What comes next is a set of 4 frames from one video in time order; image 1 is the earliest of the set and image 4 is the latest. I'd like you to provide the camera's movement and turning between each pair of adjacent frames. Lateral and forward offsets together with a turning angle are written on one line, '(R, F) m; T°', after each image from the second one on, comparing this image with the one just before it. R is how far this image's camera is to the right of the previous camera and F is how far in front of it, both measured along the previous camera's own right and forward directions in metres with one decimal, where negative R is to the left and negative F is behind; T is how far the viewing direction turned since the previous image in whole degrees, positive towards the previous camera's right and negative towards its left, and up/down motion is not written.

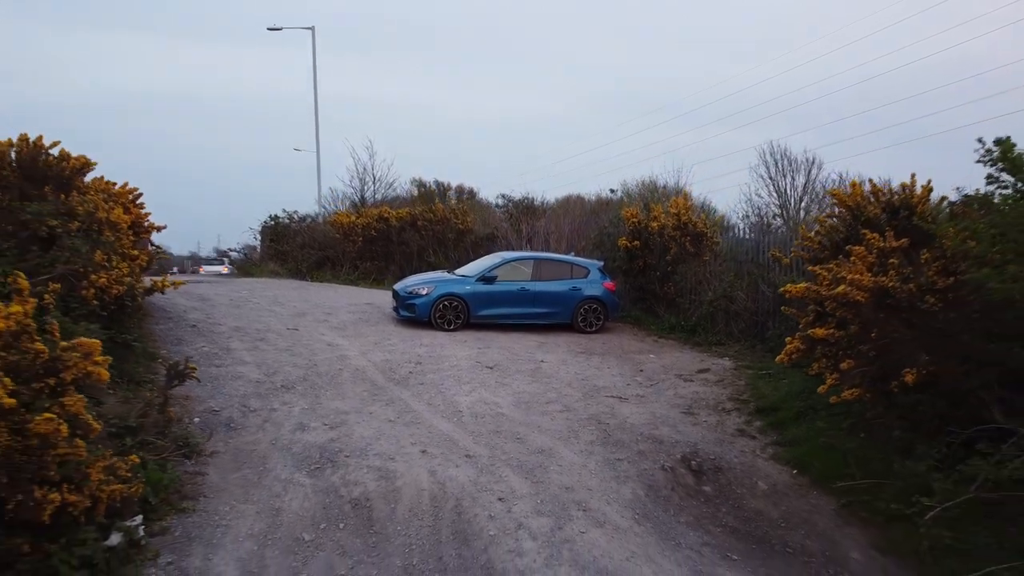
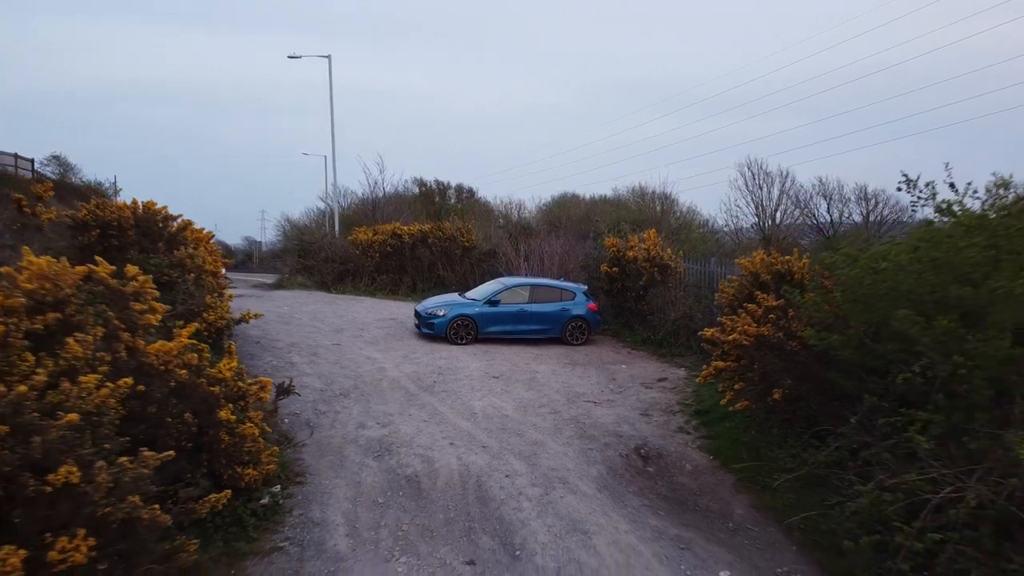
(-0.1, -2.2) m; 0°
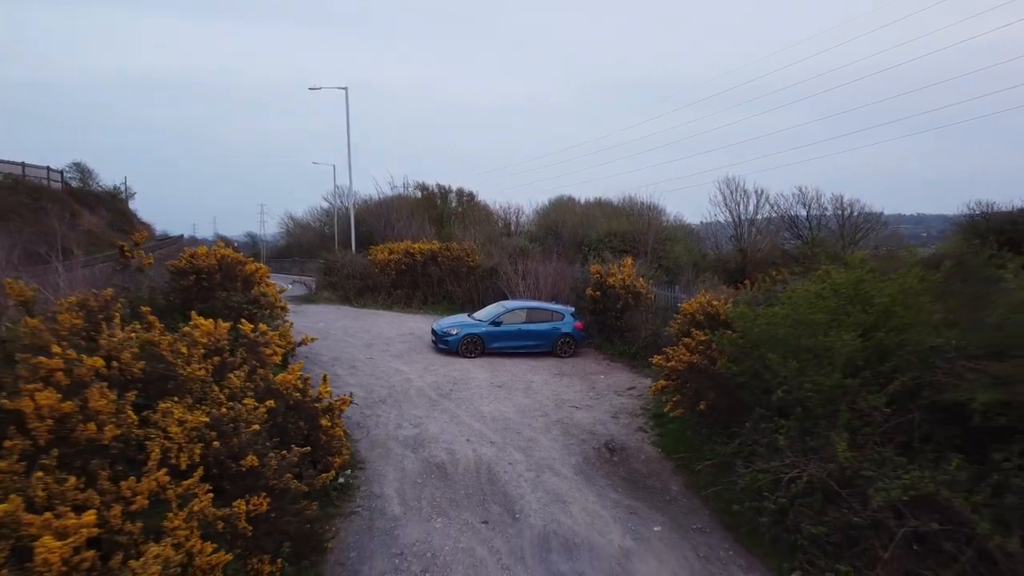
(0.0, -2.6) m; 0°
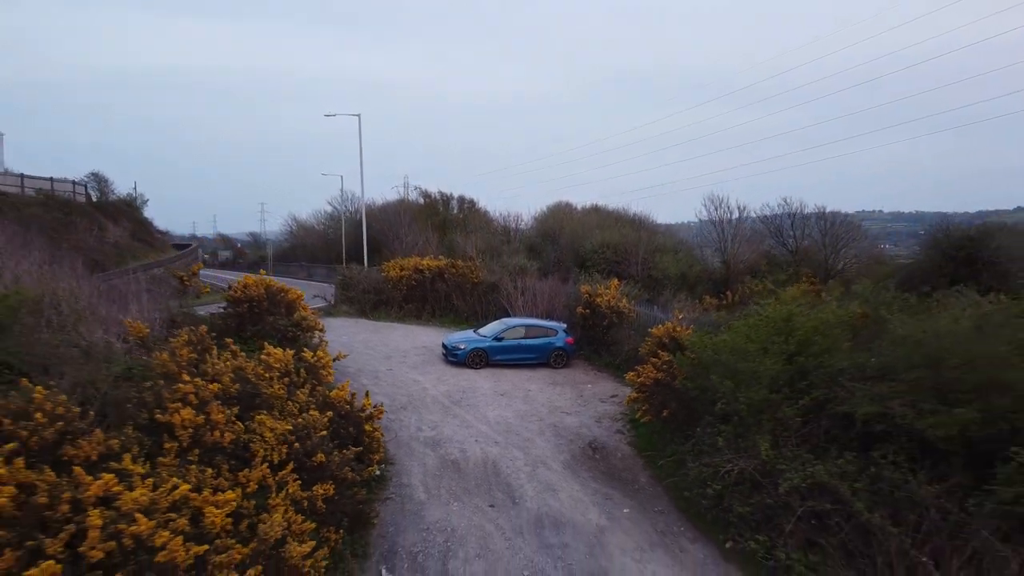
(0.0, -2.3) m; 0°
